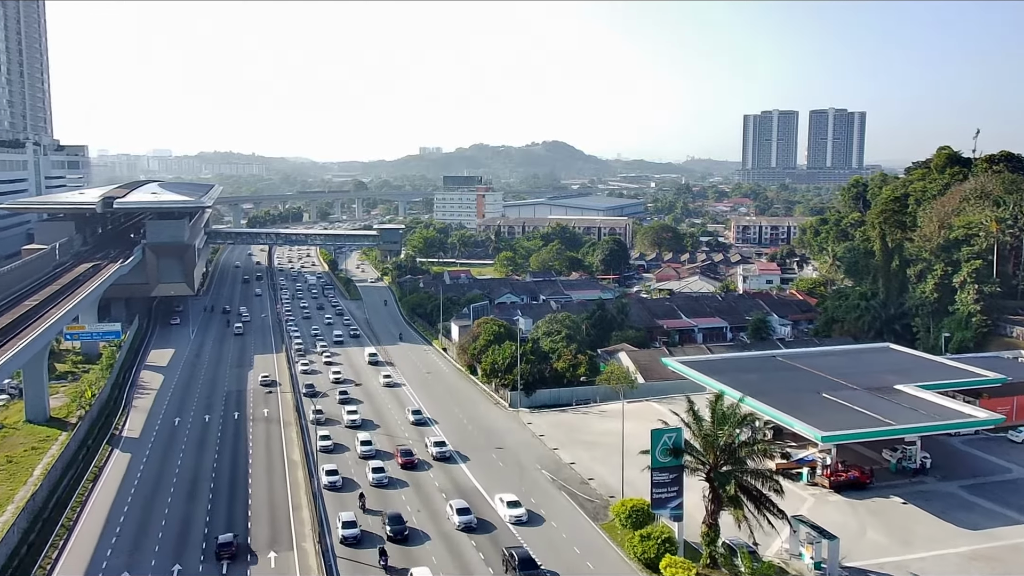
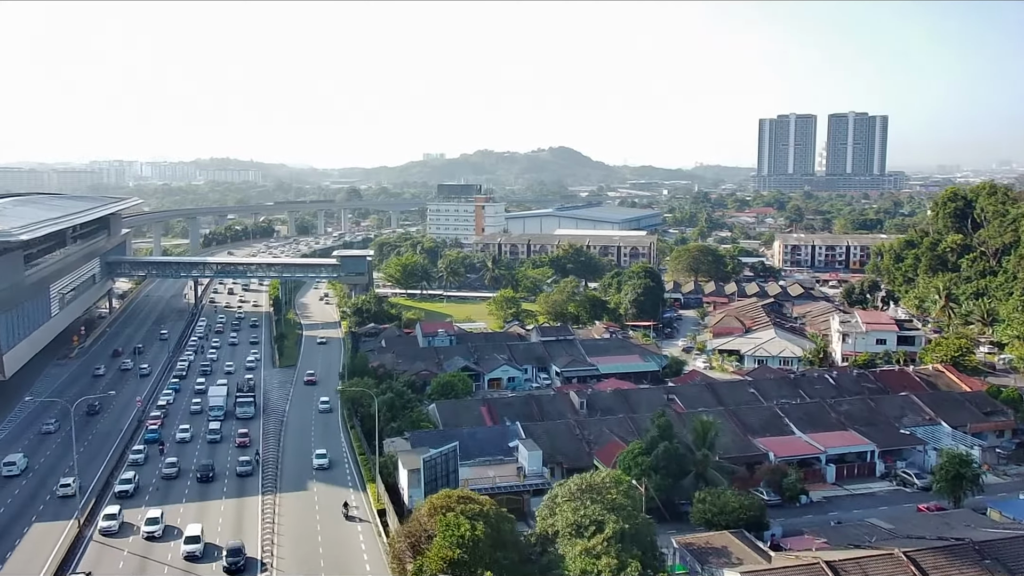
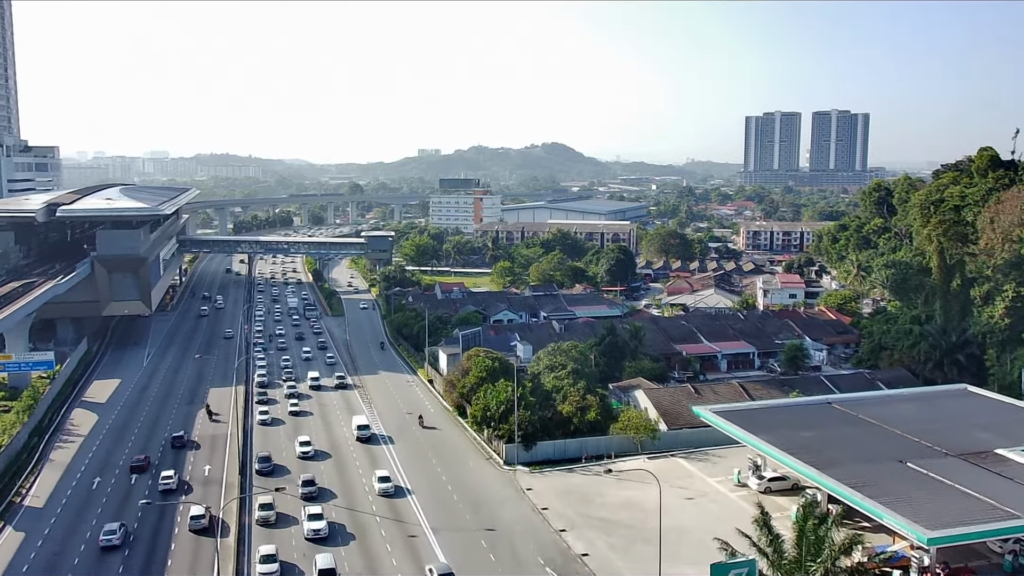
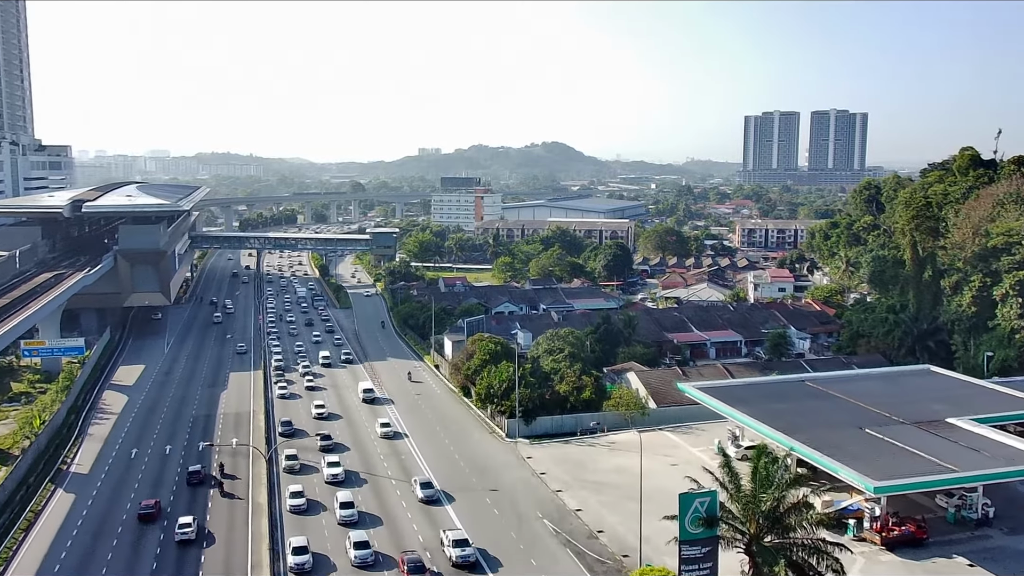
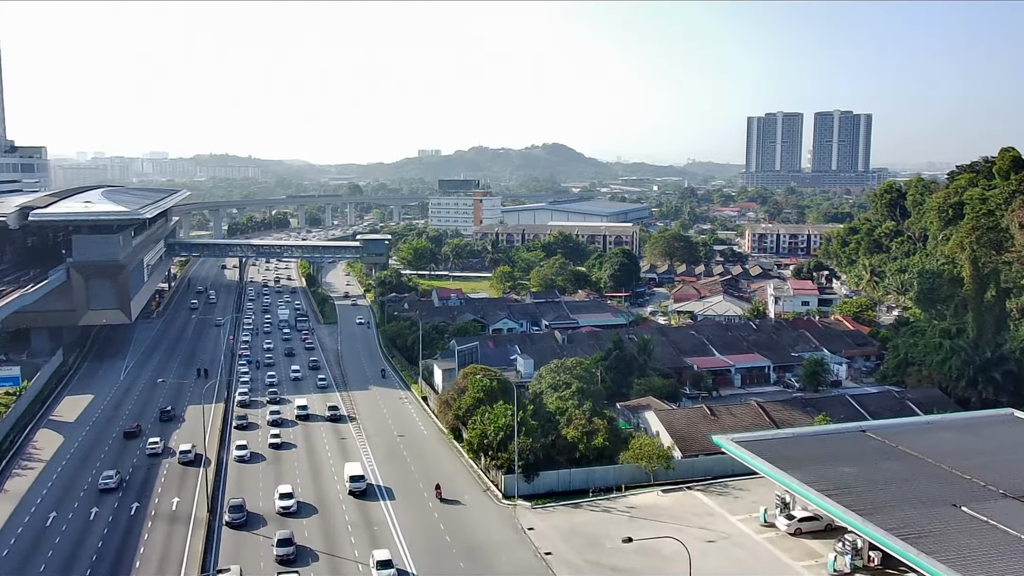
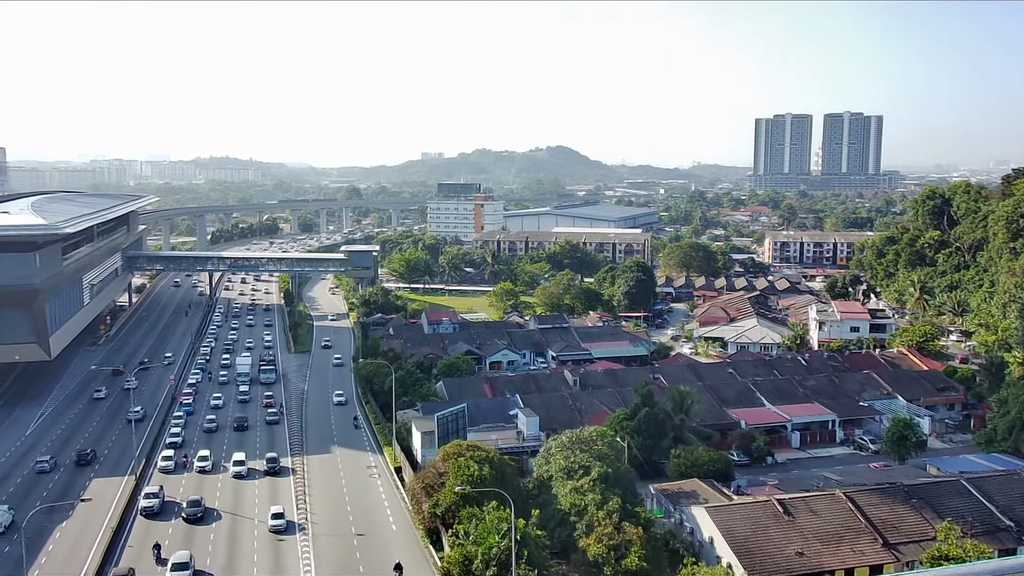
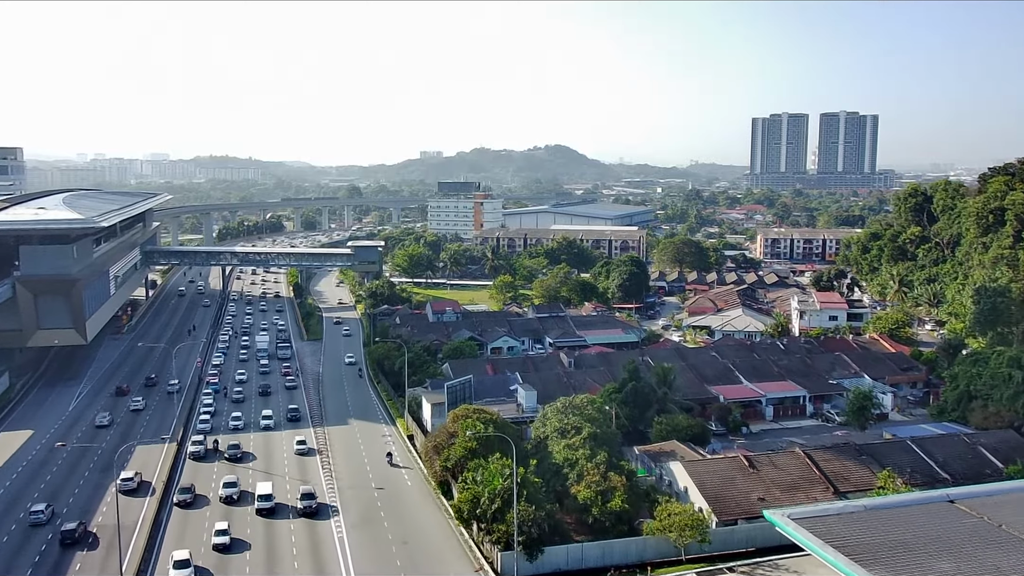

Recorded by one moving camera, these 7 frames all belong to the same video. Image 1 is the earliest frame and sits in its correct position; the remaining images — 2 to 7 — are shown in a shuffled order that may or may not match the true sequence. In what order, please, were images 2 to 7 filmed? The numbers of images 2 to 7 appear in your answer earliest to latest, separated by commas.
4, 3, 5, 7, 6, 2
